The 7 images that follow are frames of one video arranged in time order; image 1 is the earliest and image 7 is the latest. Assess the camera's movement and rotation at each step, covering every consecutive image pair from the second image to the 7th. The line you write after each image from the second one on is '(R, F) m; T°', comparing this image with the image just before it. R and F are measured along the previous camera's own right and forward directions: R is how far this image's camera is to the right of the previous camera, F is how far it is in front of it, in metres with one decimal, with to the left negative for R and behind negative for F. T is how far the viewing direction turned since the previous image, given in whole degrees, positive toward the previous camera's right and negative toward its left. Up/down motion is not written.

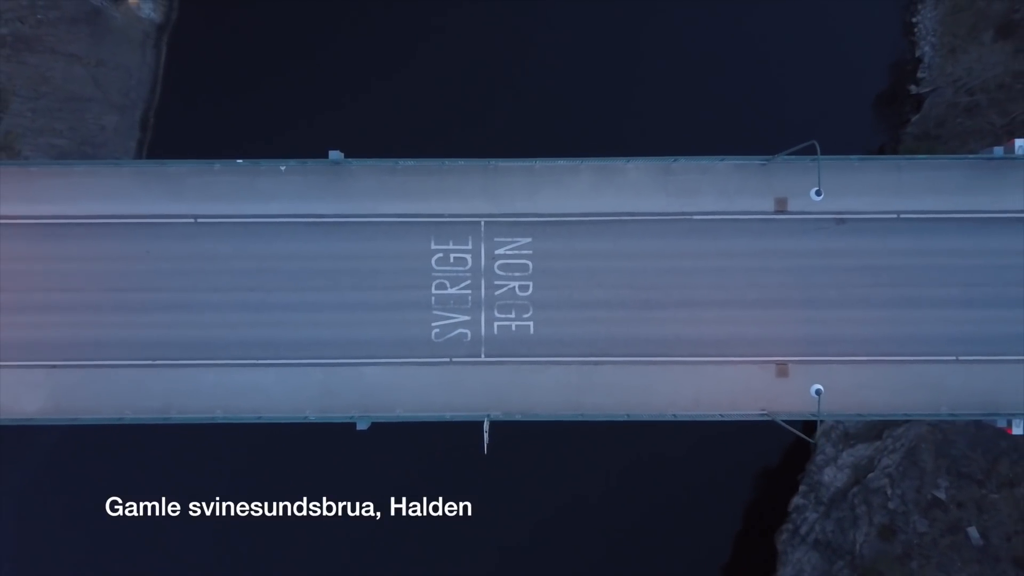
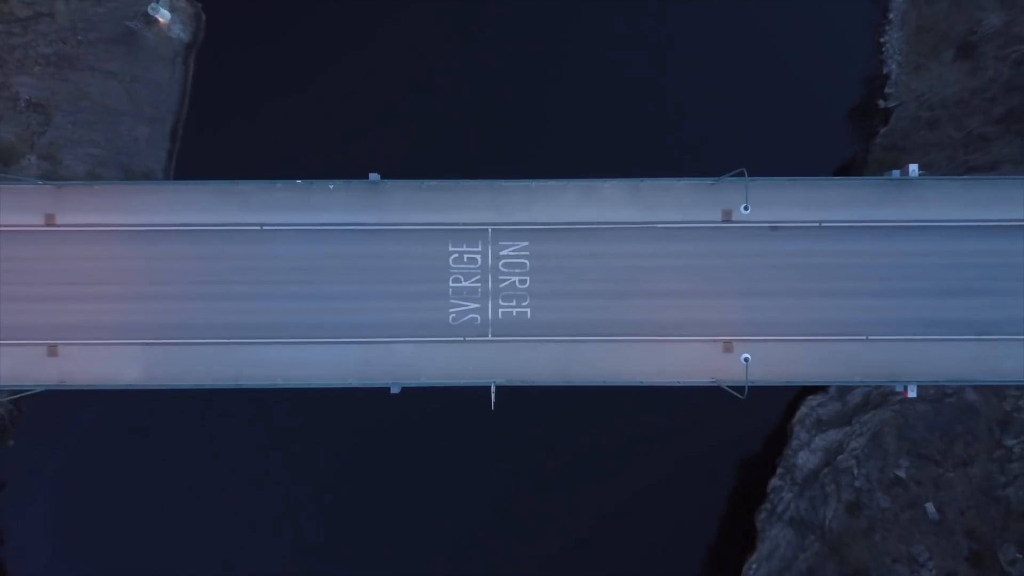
(0.0, -3.0) m; 0°
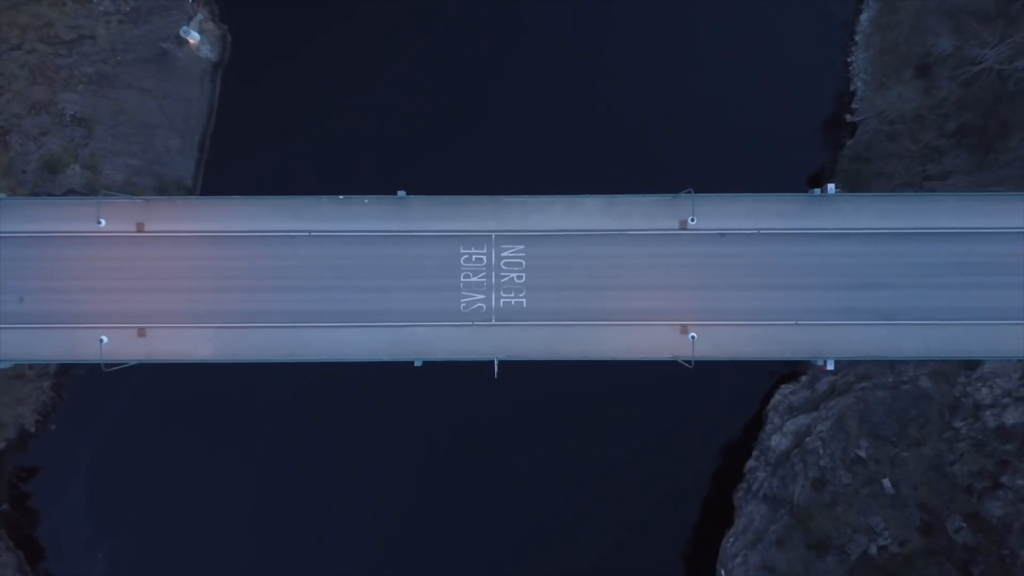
(0.0, -3.6) m; 0°
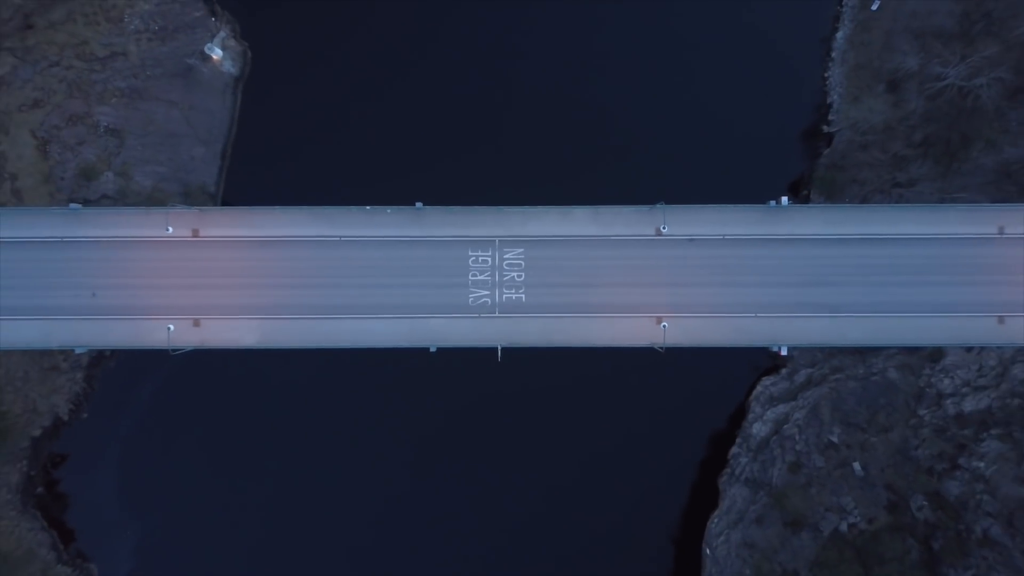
(0.0, -3.1) m; 0°
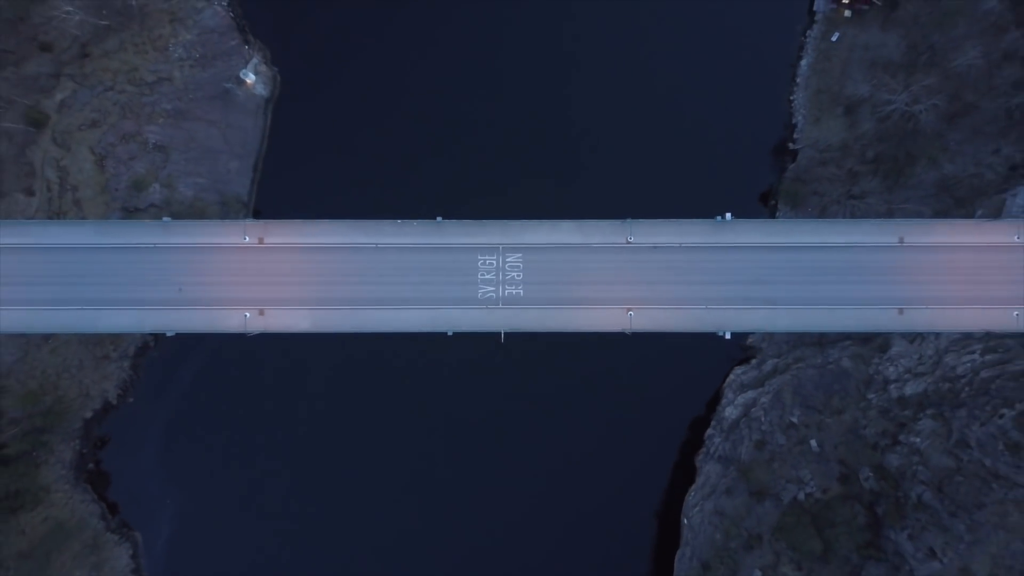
(-0.1, -5.5) m; 0°
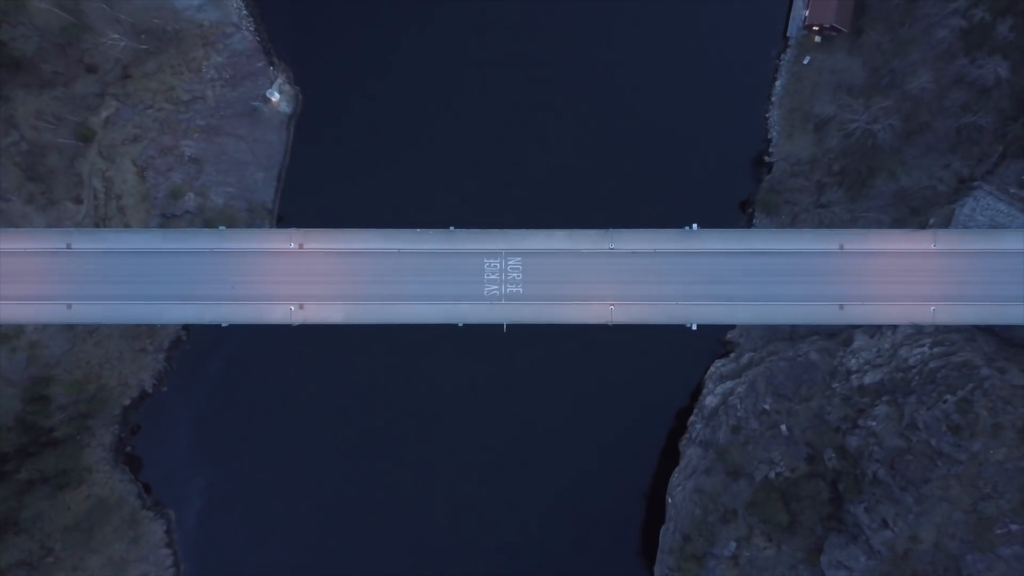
(-0.1, -5.0) m; 0°
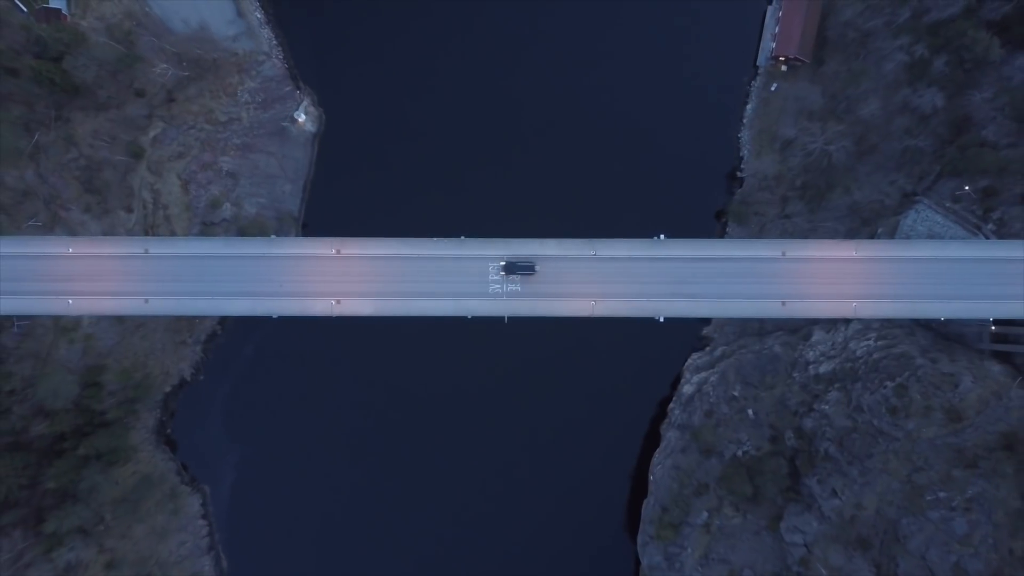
(-0.1, -6.7) m; 0°
